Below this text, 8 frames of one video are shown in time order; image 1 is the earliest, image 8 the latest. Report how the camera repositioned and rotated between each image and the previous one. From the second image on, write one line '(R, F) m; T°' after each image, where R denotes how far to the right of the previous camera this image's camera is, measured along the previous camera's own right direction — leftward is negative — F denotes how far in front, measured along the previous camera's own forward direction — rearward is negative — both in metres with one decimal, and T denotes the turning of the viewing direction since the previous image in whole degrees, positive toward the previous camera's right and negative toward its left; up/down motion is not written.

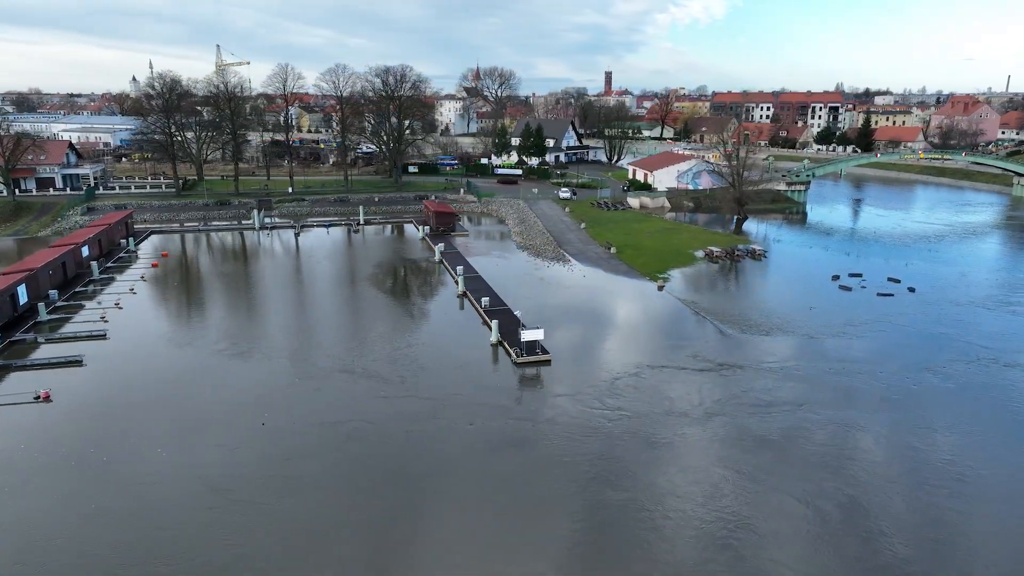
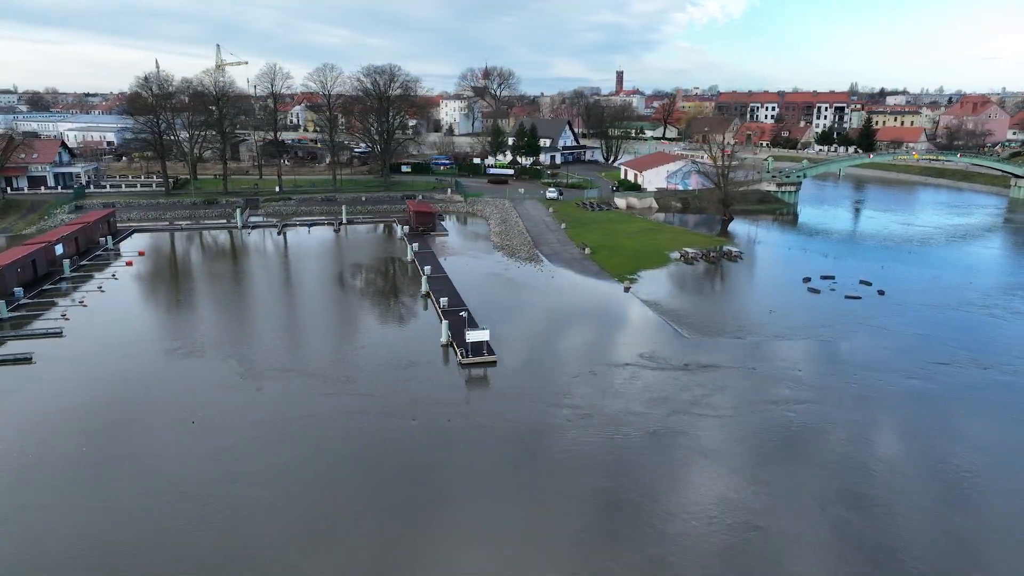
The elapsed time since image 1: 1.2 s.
(+1.4, +0.1) m; -1°
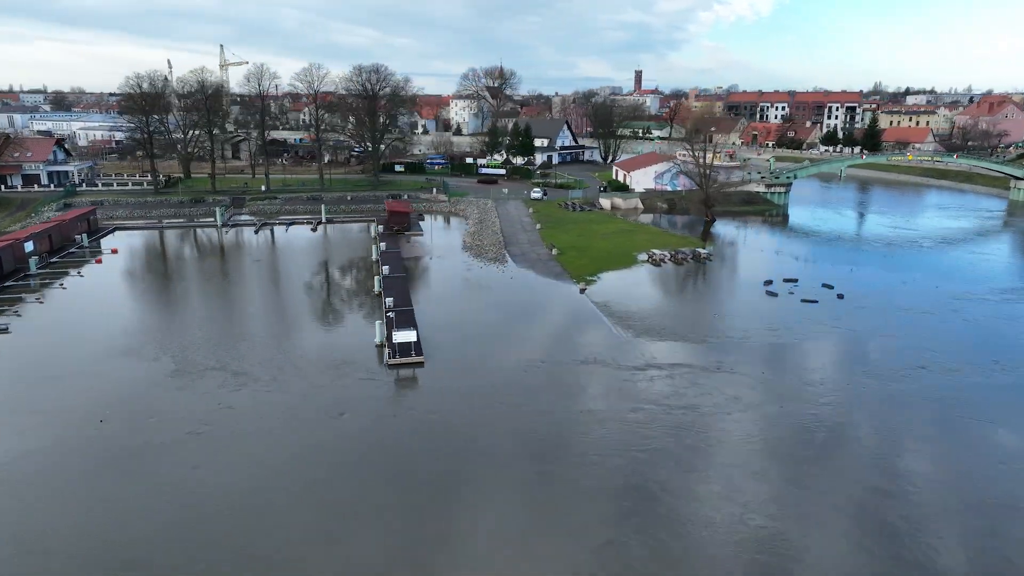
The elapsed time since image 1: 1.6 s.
(+2.0, +0.1) m; -2°
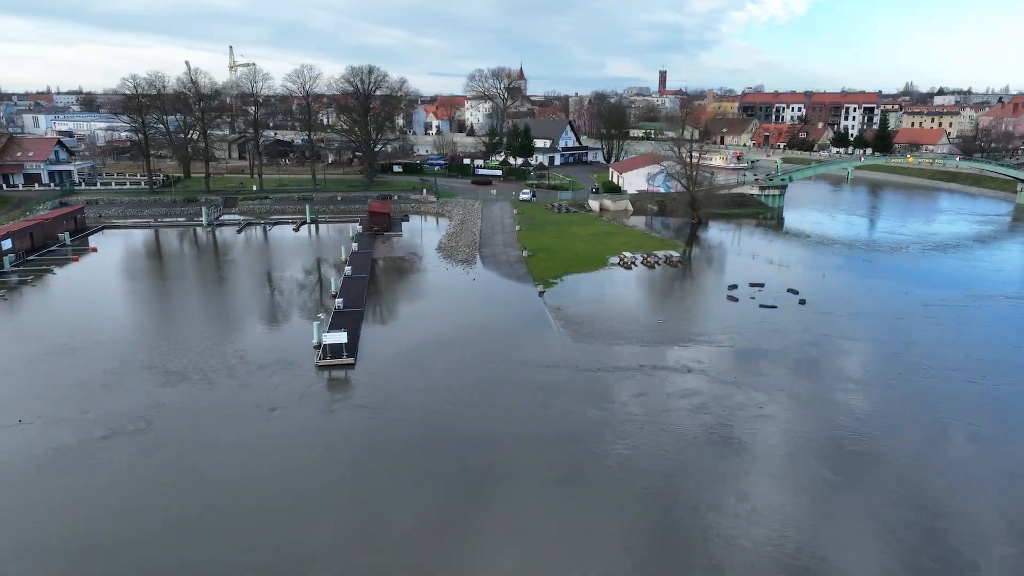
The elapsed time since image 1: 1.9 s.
(+2.0, +0.2) m; -2°
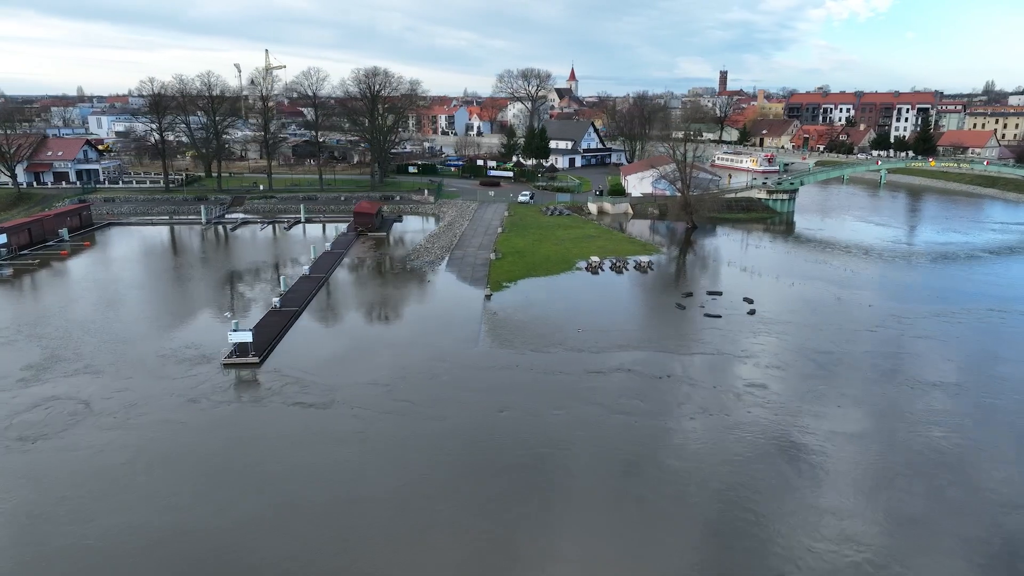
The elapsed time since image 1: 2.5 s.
(+3.3, +0.4) m; -5°
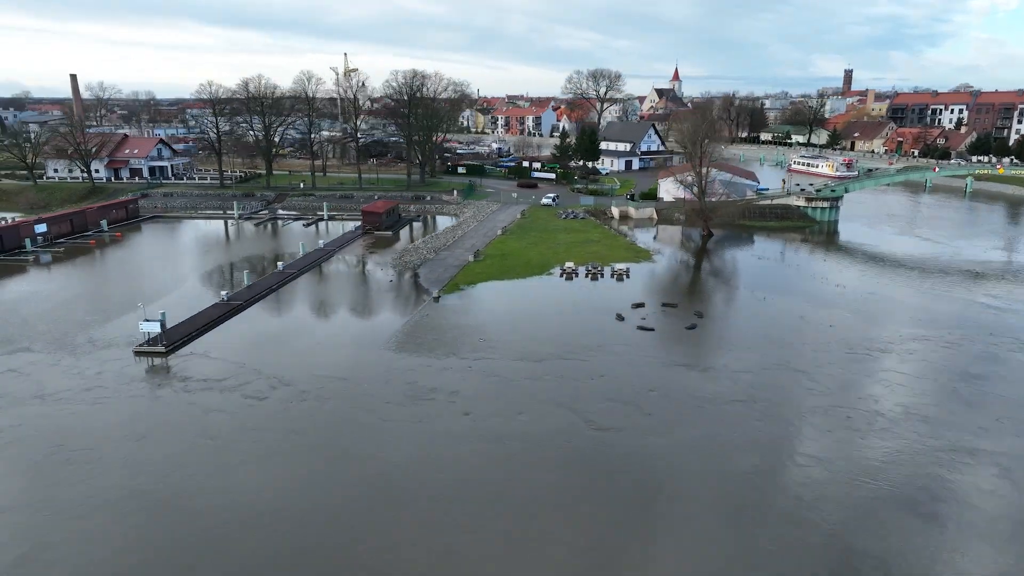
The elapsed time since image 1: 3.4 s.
(+4.7, +0.7) m; -9°
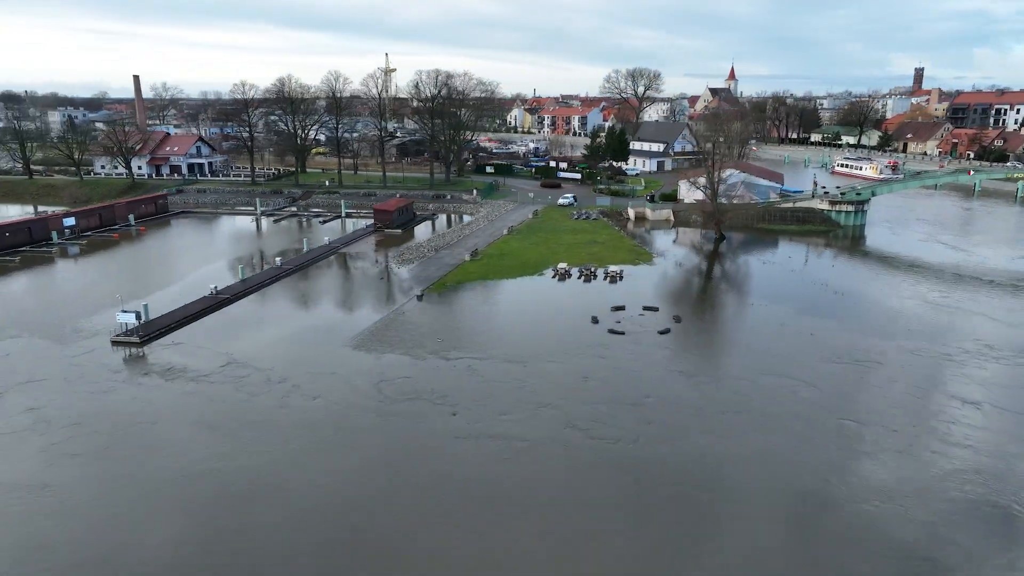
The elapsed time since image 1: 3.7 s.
(+2.1, +0.2) m; -5°
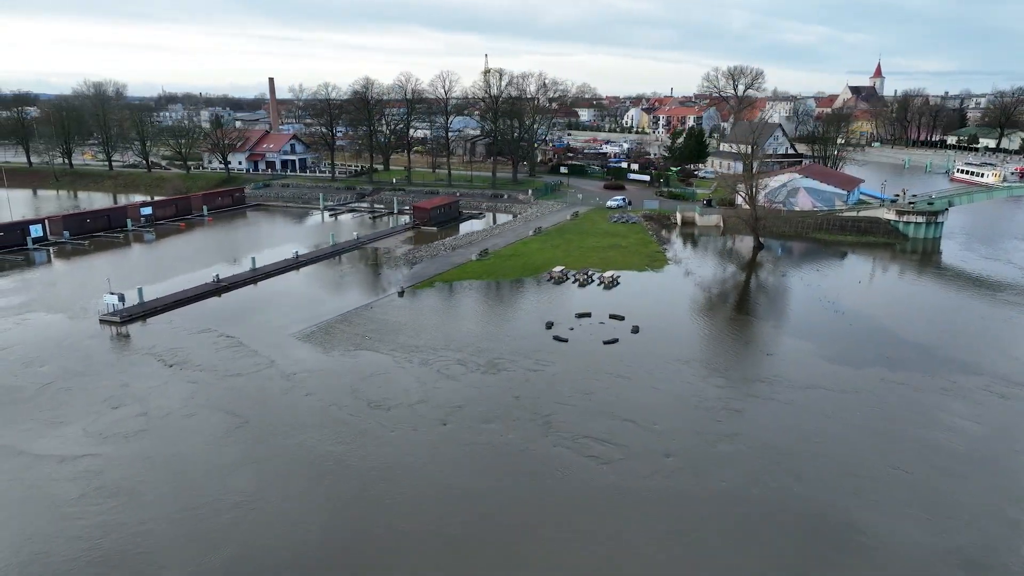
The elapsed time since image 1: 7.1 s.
(+4.5, +0.6) m; -11°
